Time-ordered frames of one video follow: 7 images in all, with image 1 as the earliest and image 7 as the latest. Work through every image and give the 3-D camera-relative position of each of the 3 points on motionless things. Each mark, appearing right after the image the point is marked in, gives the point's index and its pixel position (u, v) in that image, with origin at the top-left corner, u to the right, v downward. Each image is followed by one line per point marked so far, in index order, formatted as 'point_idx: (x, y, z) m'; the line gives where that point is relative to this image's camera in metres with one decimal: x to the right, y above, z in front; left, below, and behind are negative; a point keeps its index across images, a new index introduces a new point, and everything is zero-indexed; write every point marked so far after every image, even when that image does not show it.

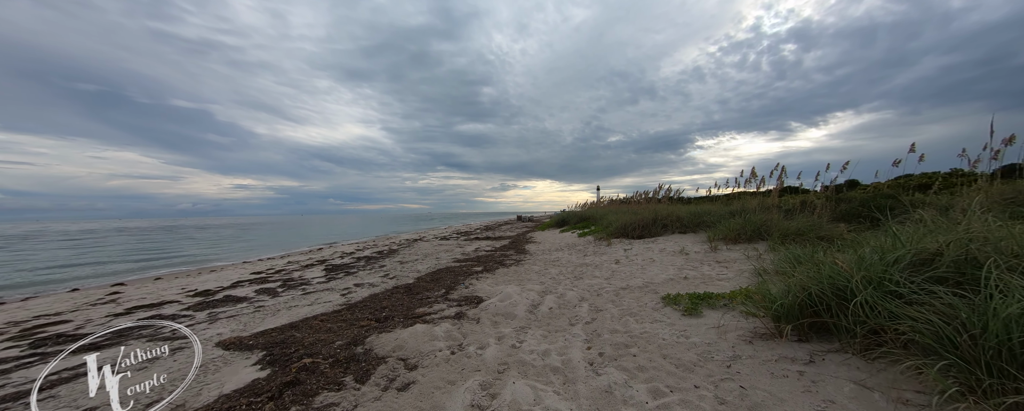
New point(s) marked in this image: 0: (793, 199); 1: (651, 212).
0: (+7.1, +0.1, +7.1) m
1: (+4.9, -0.2, +9.7) m
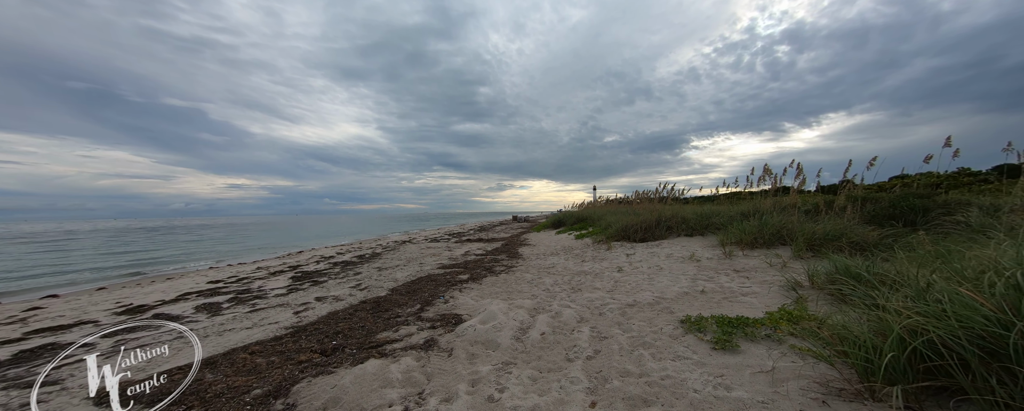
0: (+6.9, +0.1, +6.4) m
1: (+4.6, -0.2, +9.0) m
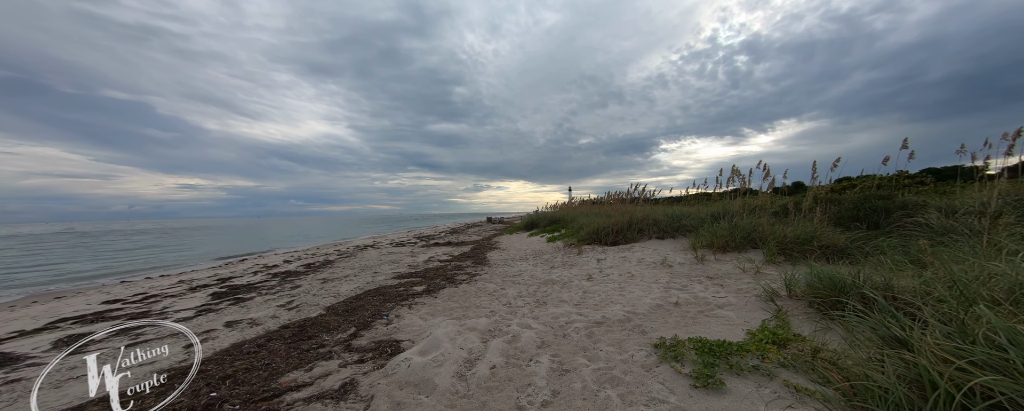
0: (+6.1, +0.1, +6.4) m
1: (+3.6, -0.3, +8.8) m
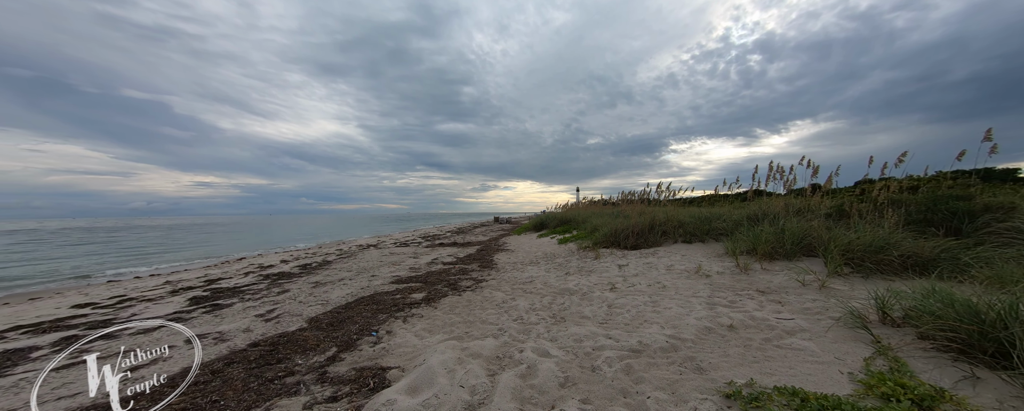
0: (+6.3, +0.1, +5.6) m
1: (+3.9, -0.3, +8.0) m
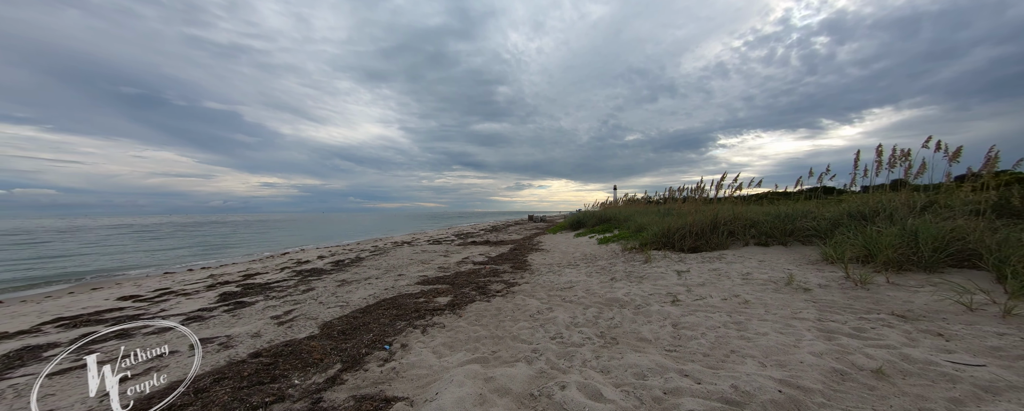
0: (+6.9, +0.2, +4.1) m
1: (+4.8, -0.2, +6.9) m
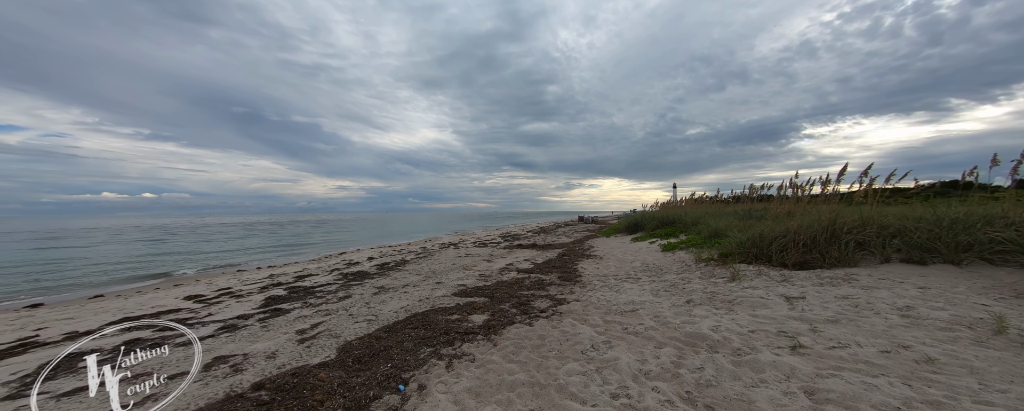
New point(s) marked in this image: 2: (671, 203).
0: (+7.3, +0.1, +2.2) m
1: (+5.7, -0.2, +5.2) m
2: (+9.4, +0.2, +16.6) m
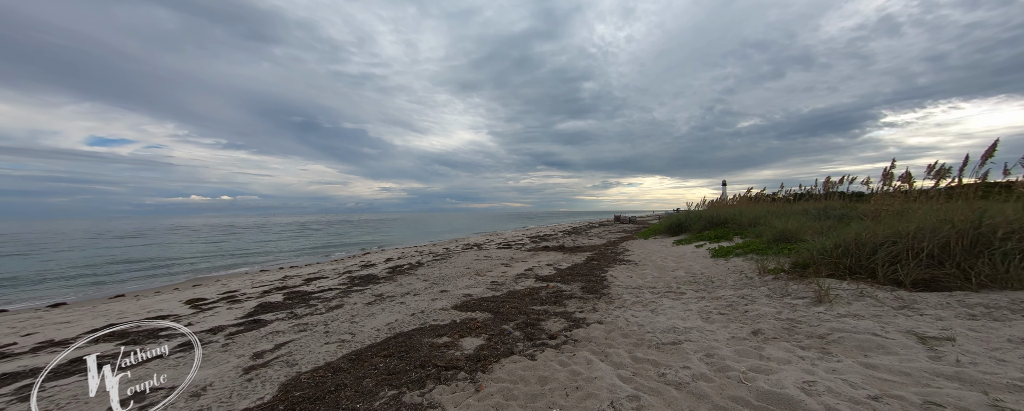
0: (+7.1, +0.2, +0.5) m
1: (+5.8, -0.1, +3.7) m
2: (+10.9, +0.3, +14.6) m
